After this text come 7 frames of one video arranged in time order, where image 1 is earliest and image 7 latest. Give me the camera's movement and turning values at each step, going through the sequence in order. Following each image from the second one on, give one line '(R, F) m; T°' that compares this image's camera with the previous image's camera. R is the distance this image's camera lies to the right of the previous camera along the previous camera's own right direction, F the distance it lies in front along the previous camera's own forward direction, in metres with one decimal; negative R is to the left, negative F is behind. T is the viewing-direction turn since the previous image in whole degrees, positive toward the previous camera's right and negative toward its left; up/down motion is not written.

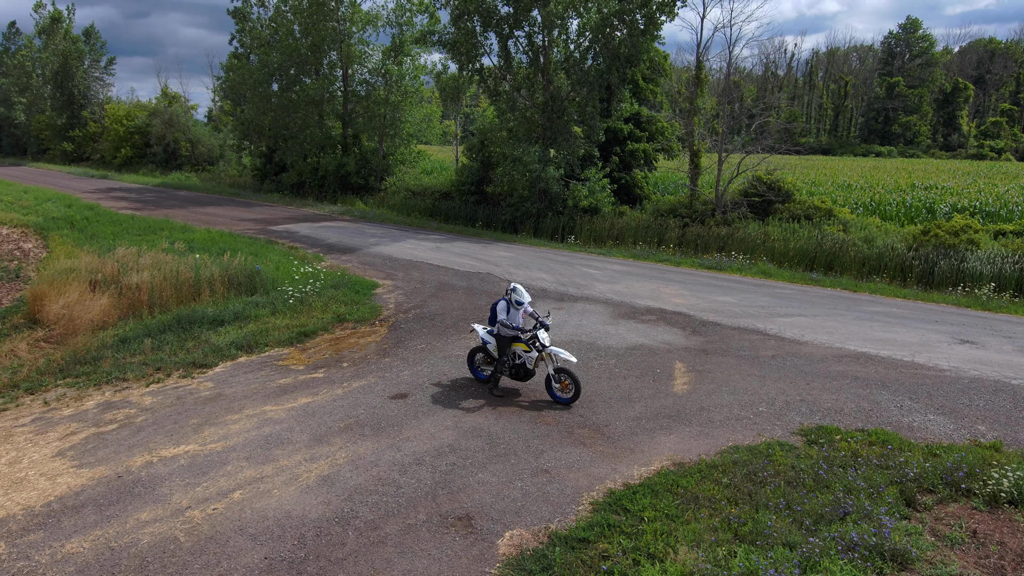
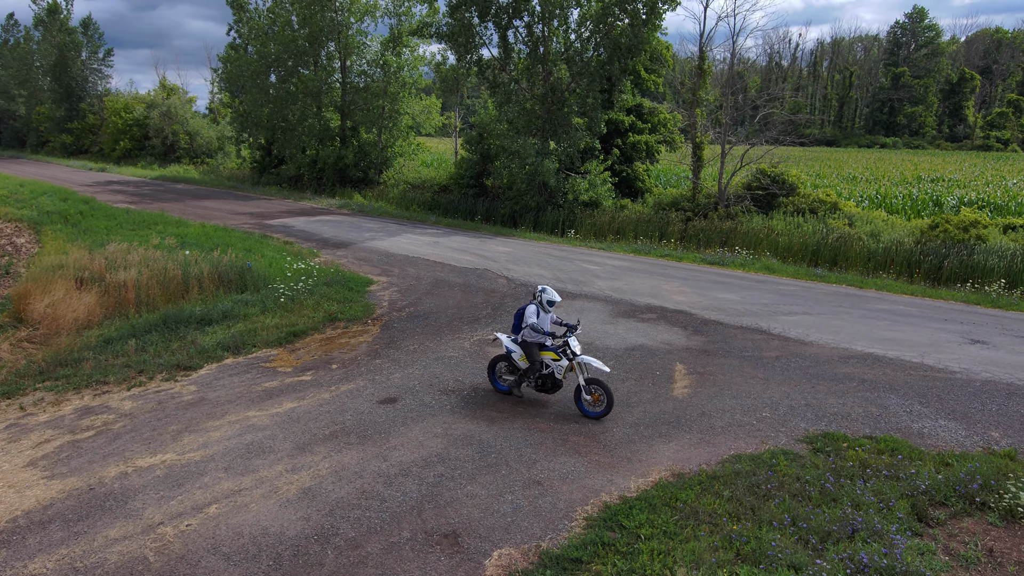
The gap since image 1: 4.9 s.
(+0.1, +0.3) m; 0°
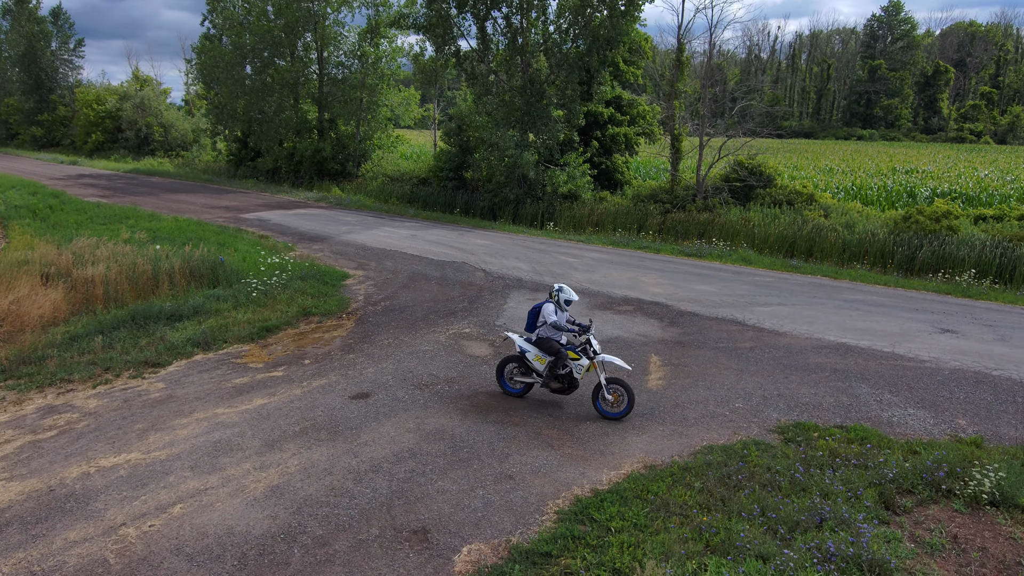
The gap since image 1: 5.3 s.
(+0.1, +0.1) m; +2°
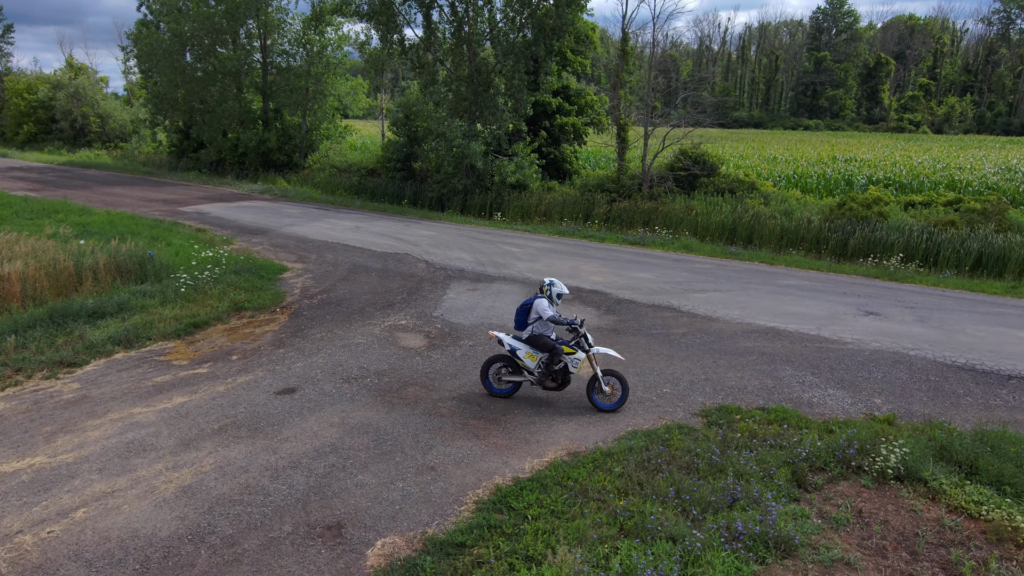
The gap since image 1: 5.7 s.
(+0.4, 0.0) m; +4°
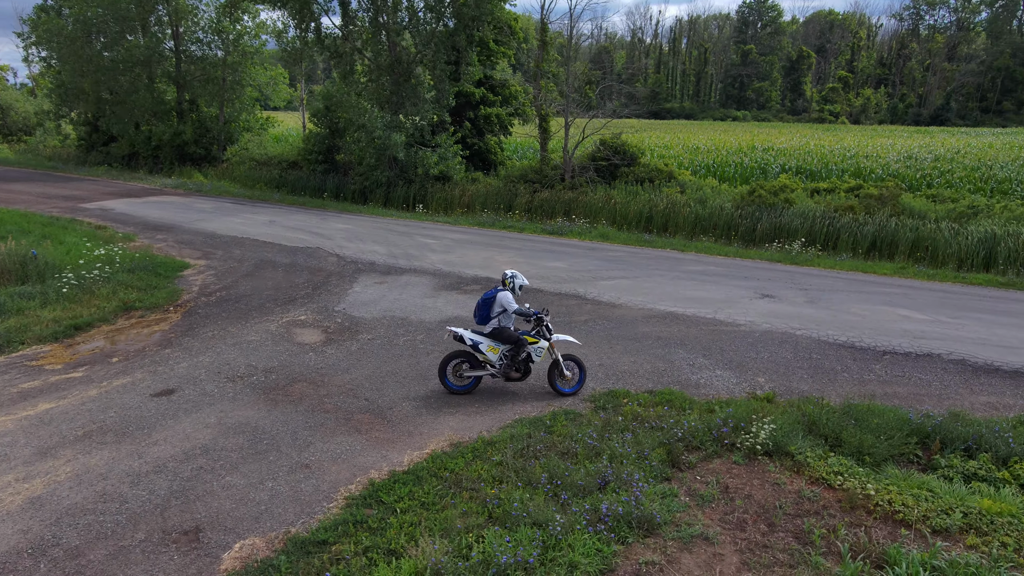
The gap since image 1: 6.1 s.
(+0.6, 0.0) m; +5°
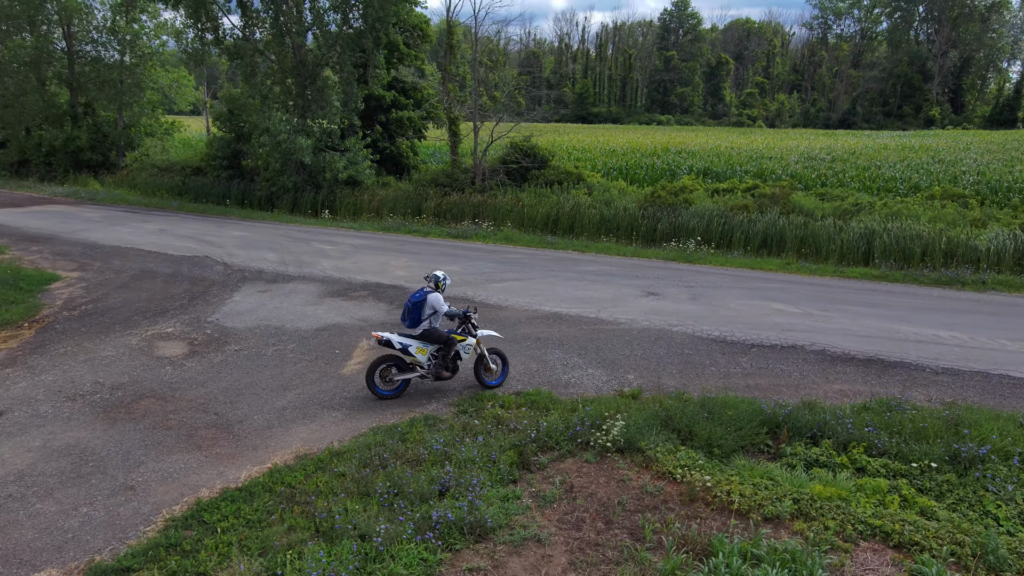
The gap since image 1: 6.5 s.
(+0.8, +0.1) m; +5°
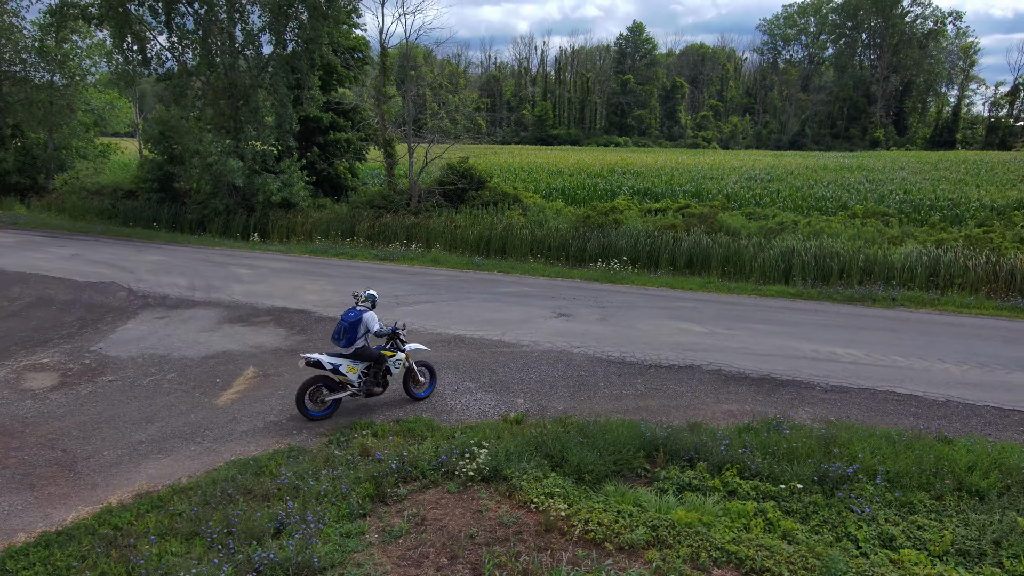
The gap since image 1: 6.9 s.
(+1.0, +0.1) m; +3°
